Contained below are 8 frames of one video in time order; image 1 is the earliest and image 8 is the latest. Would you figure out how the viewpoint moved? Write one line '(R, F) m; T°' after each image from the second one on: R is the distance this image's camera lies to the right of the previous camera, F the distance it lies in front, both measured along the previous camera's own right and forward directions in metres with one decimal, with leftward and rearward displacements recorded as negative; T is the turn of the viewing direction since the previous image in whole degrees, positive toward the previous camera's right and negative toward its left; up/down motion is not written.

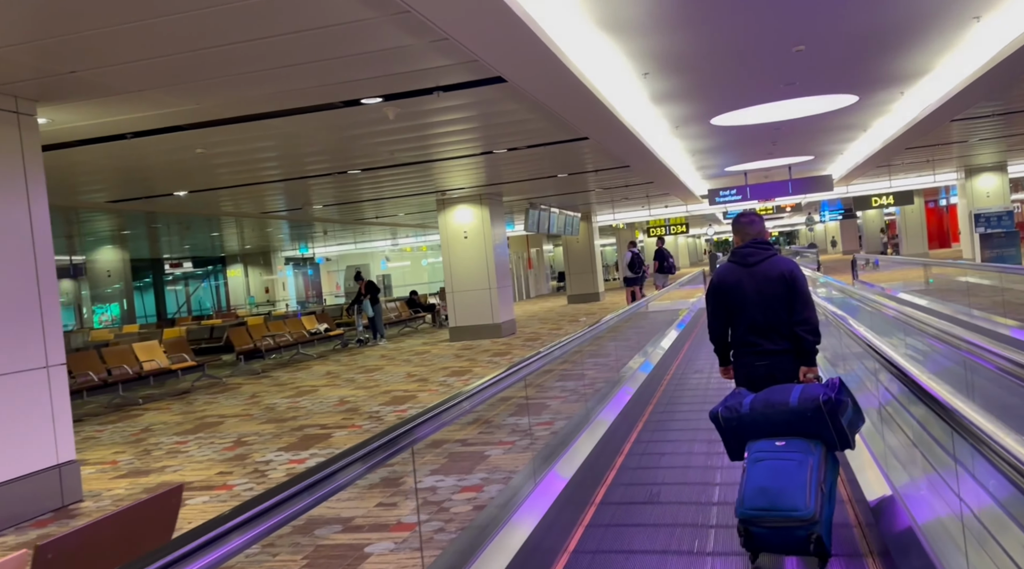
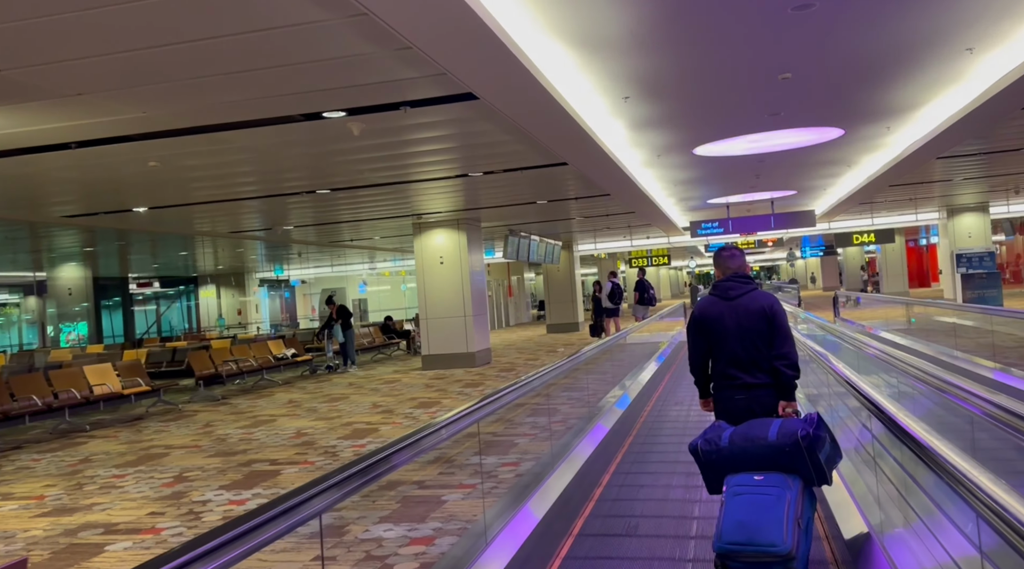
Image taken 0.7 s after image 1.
(+0.1, +0.4) m; +1°
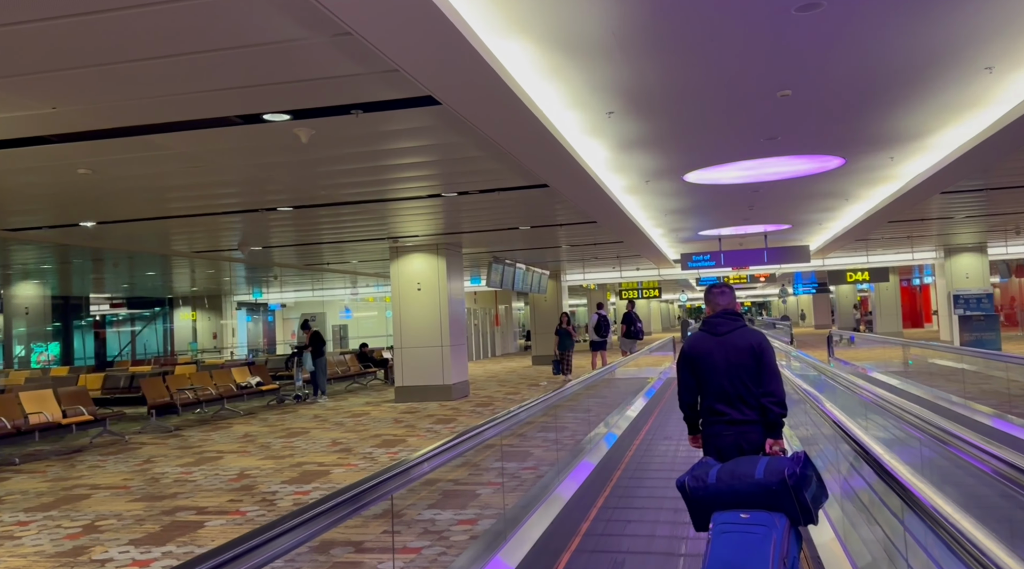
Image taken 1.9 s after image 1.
(+0.2, +0.7) m; +1°
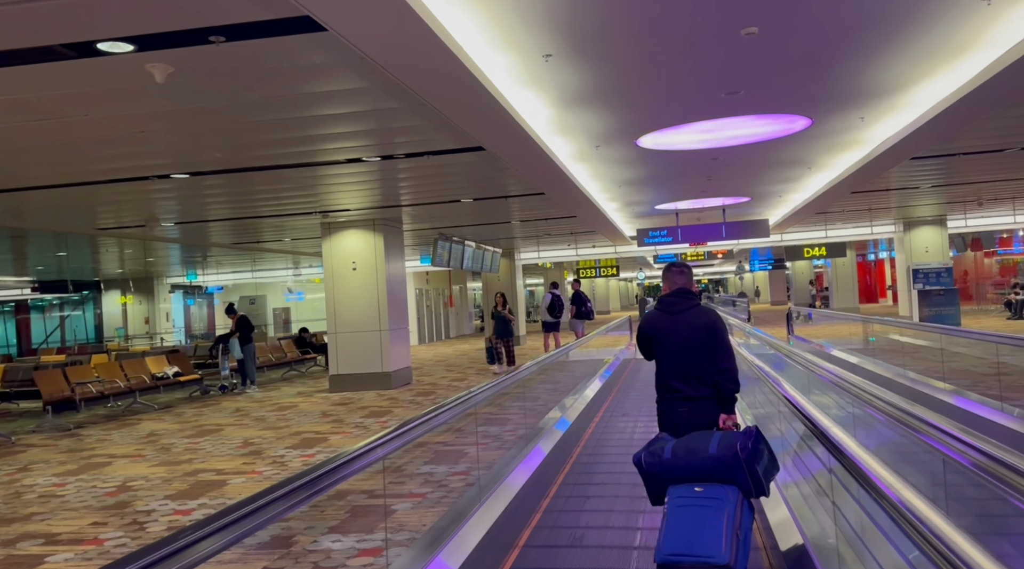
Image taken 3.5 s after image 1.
(+0.3, +1.0) m; +3°
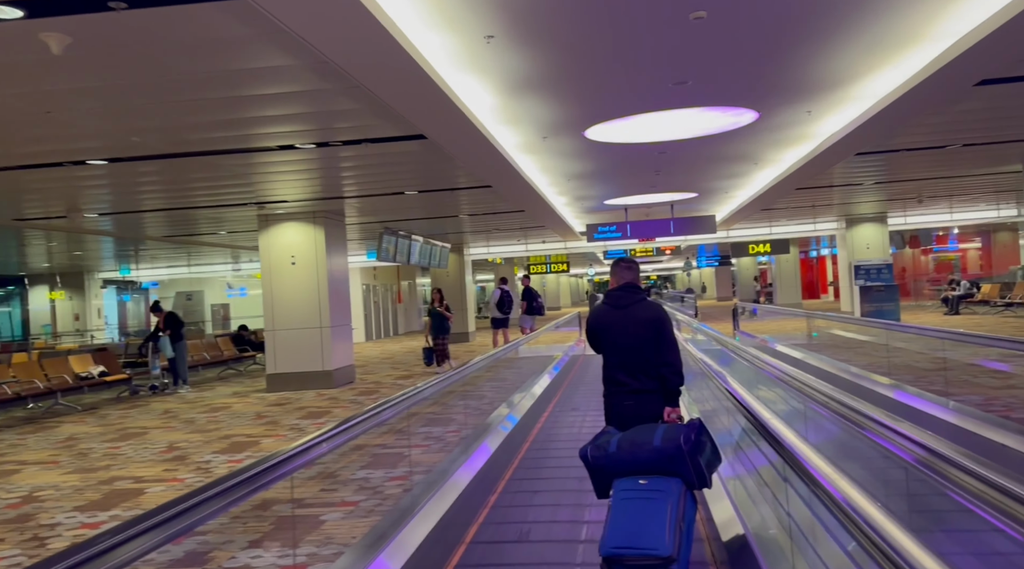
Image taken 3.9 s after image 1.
(+0.1, +0.3) m; +4°
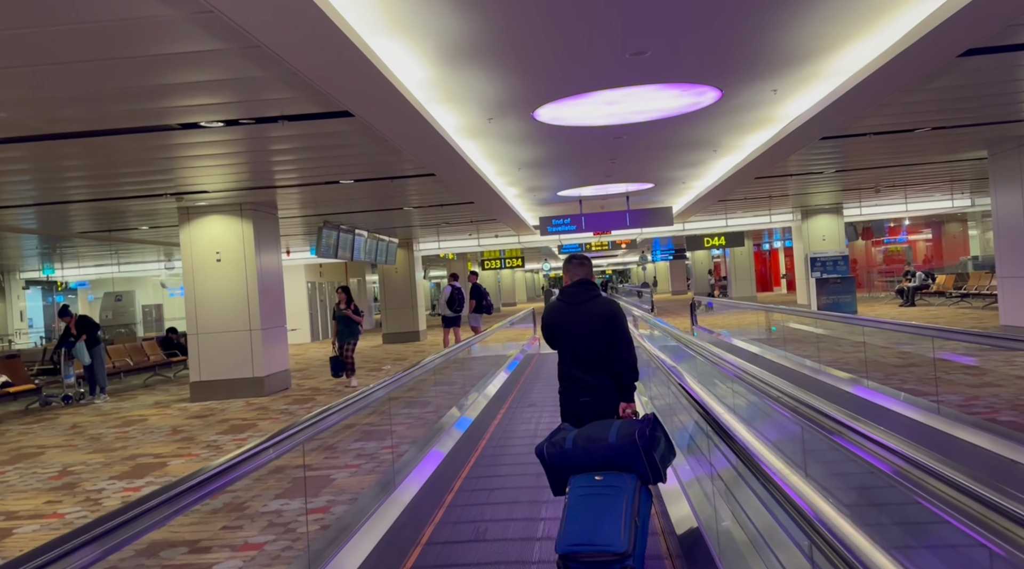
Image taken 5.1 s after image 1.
(+0.1, +0.8) m; +3°
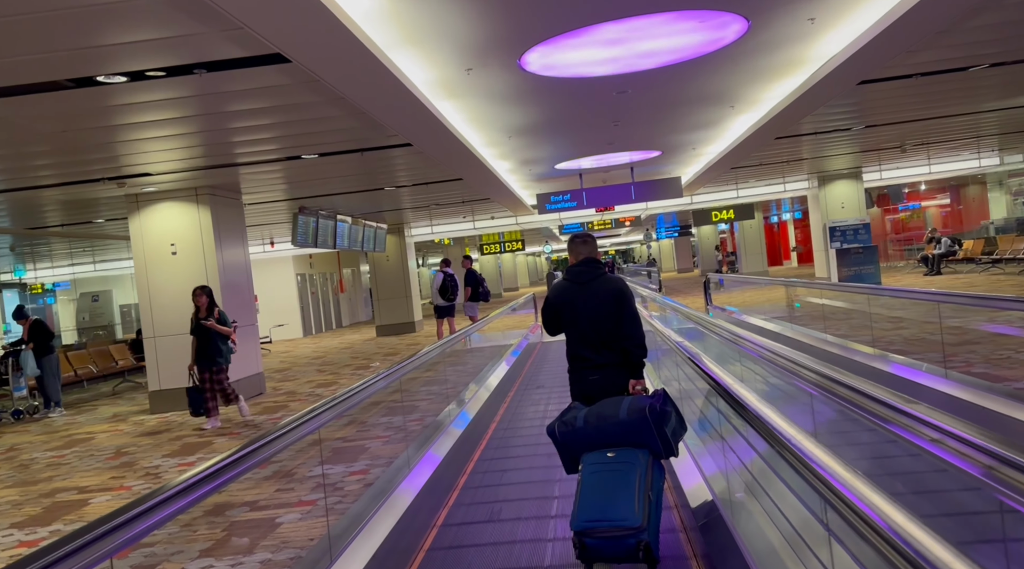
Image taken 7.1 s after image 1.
(+0.1, +1.2) m; 0°
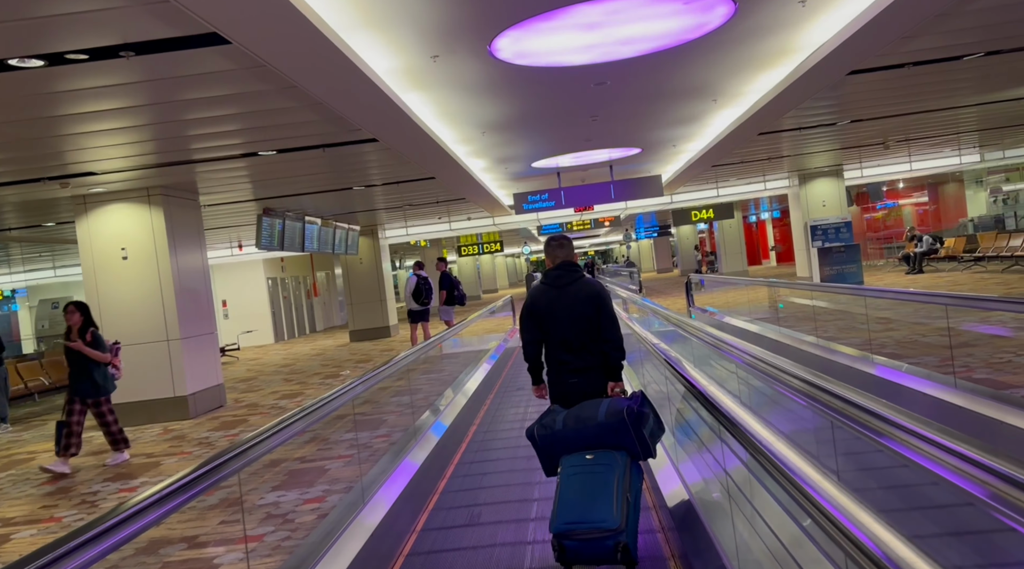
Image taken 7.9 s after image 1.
(+0.1, +0.5) m; +1°
